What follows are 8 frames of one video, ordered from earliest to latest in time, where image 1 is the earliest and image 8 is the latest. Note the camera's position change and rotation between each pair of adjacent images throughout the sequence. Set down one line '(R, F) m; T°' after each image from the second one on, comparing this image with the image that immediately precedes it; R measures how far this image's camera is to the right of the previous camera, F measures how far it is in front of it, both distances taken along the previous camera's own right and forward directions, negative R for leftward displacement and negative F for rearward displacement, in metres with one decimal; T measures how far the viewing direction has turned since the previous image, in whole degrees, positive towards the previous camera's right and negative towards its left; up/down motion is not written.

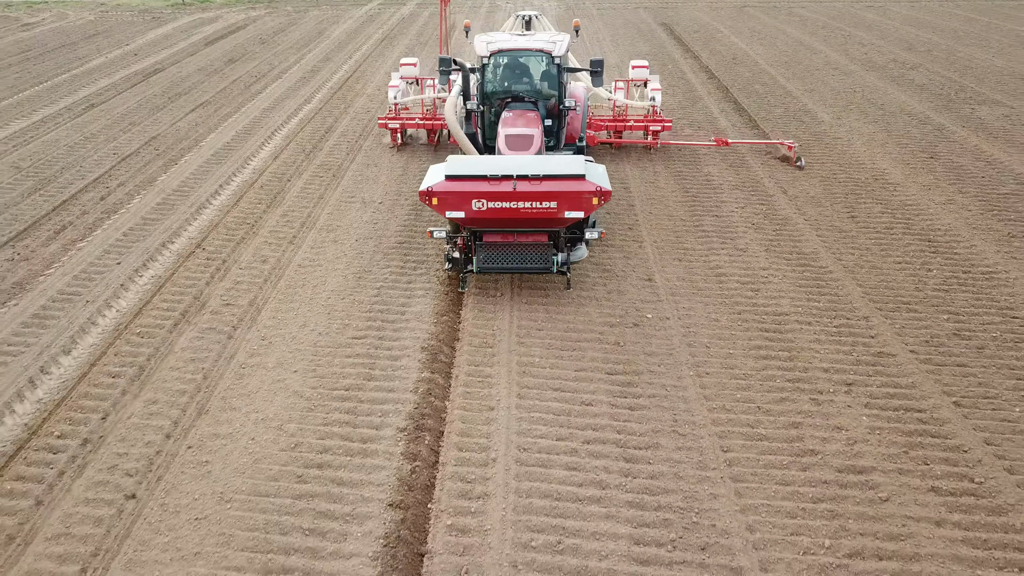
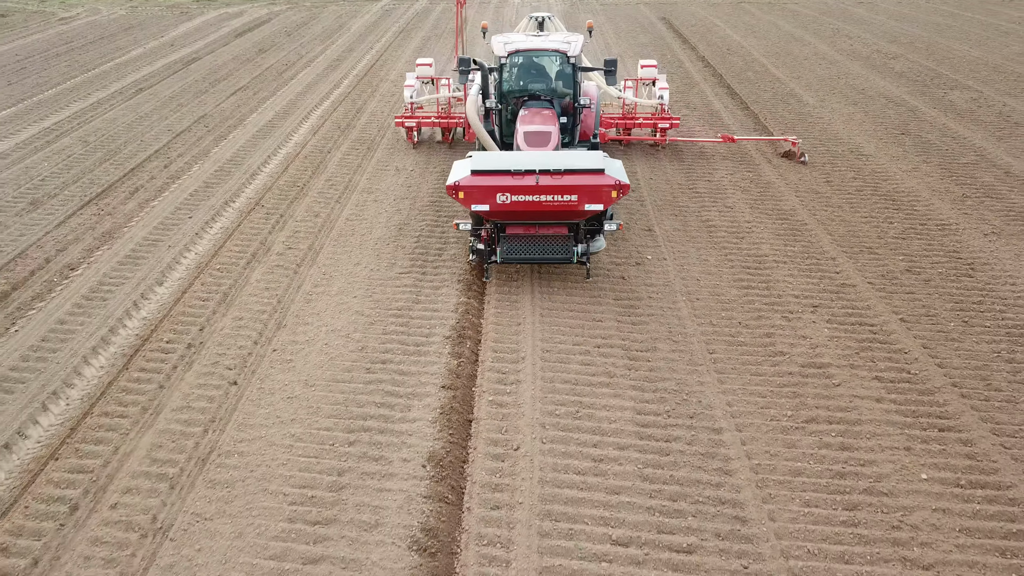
(-0.2, -1.0) m; 0°
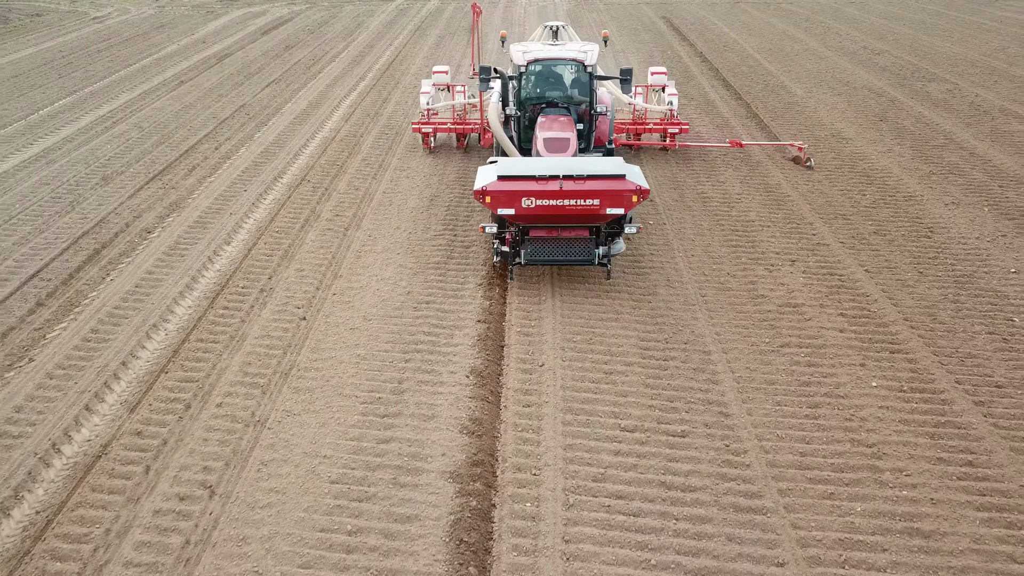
(-0.2, -1.0) m; 0°
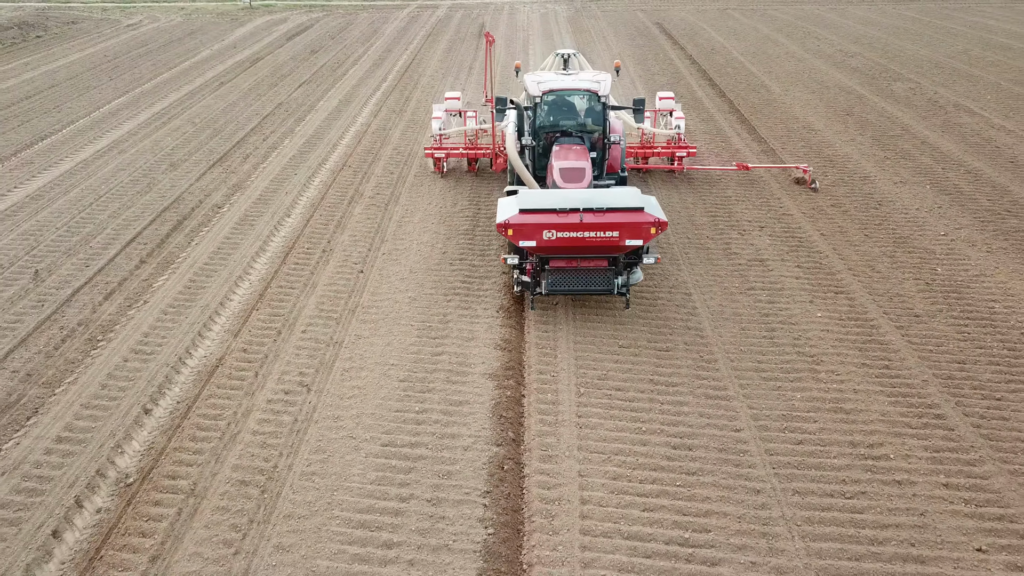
(-0.2, -1.4) m; 0°
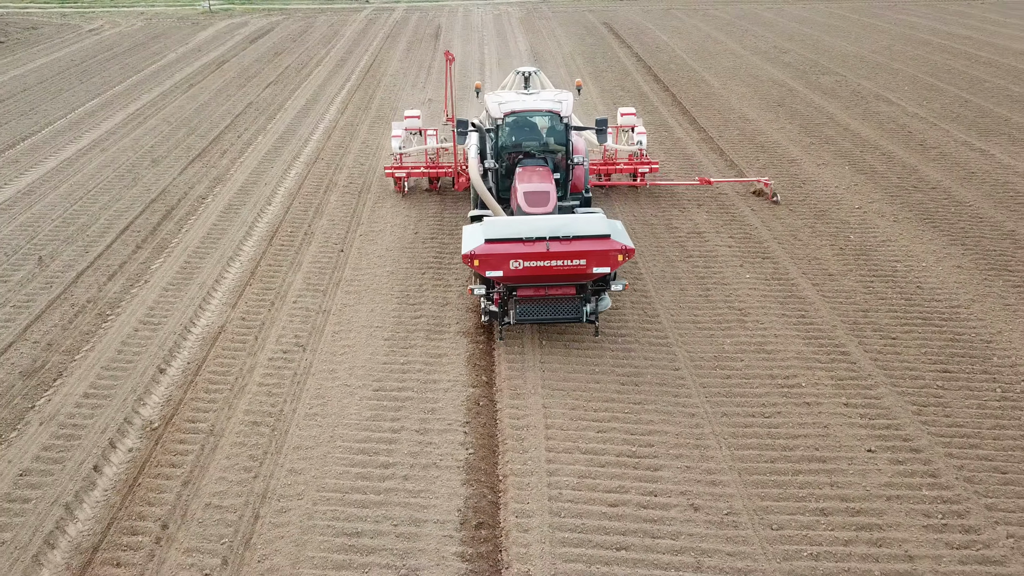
(-0.1, -0.9) m; +3°
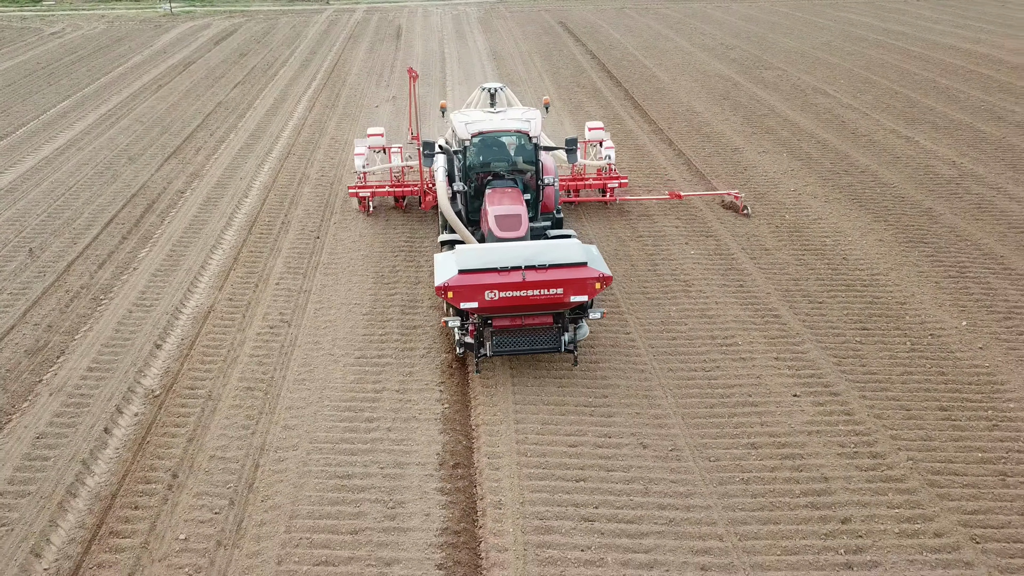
(0.0, -0.7) m; +3°
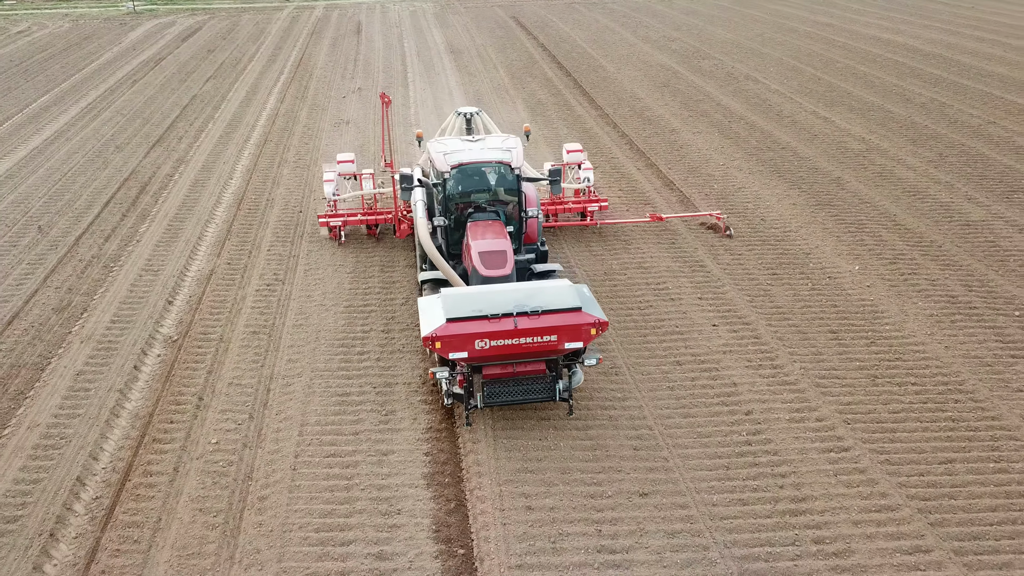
(-0.1, -1.2) m; +3°
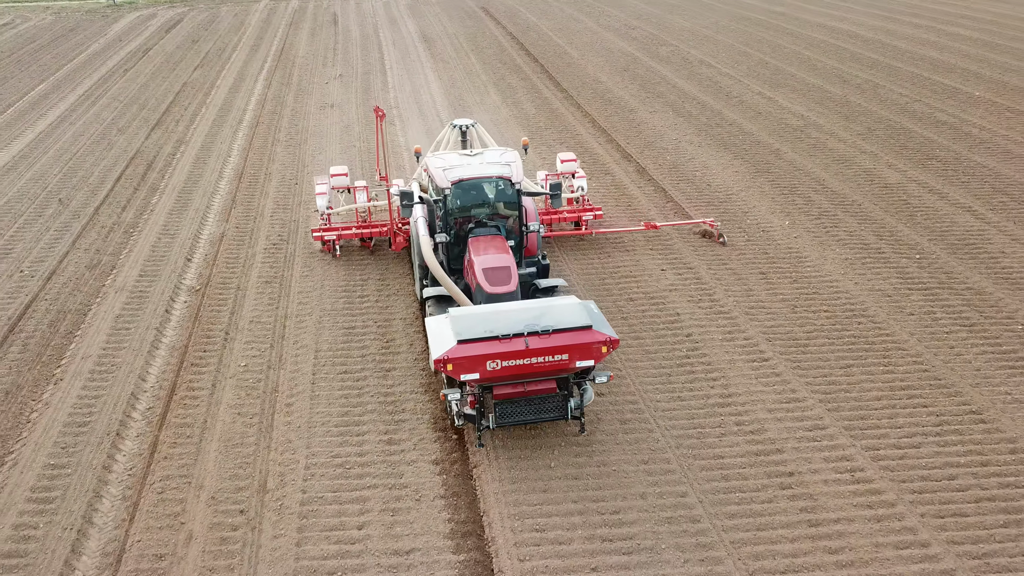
(-0.1, -1.2) m; +2°
